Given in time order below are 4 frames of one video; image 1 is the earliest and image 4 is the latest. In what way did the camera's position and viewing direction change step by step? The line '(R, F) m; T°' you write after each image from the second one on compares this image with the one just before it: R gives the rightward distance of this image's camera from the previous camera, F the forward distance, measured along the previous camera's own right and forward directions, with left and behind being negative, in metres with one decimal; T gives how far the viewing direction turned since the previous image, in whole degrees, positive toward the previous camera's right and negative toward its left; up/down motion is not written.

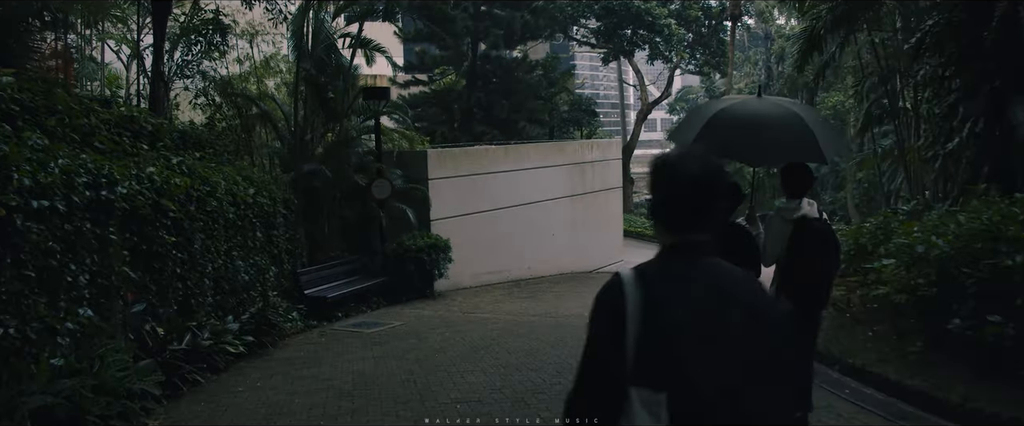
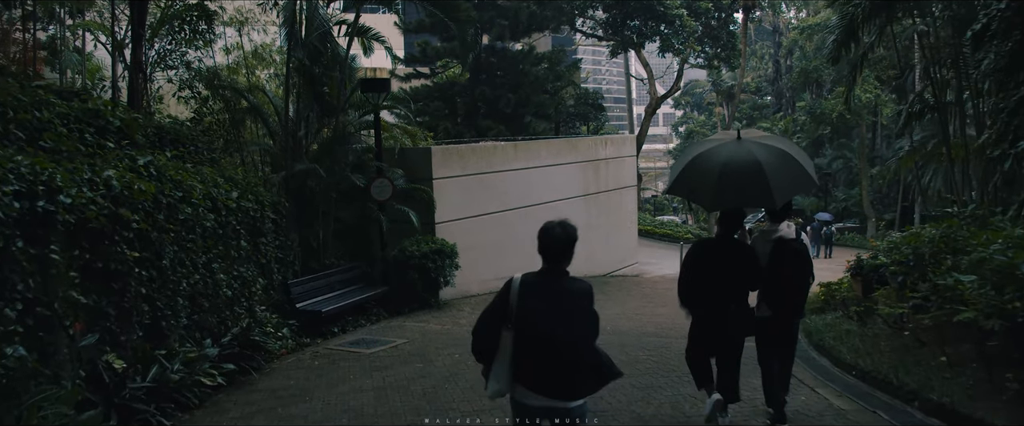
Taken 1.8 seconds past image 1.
(-0.2, +1.1) m; 0°
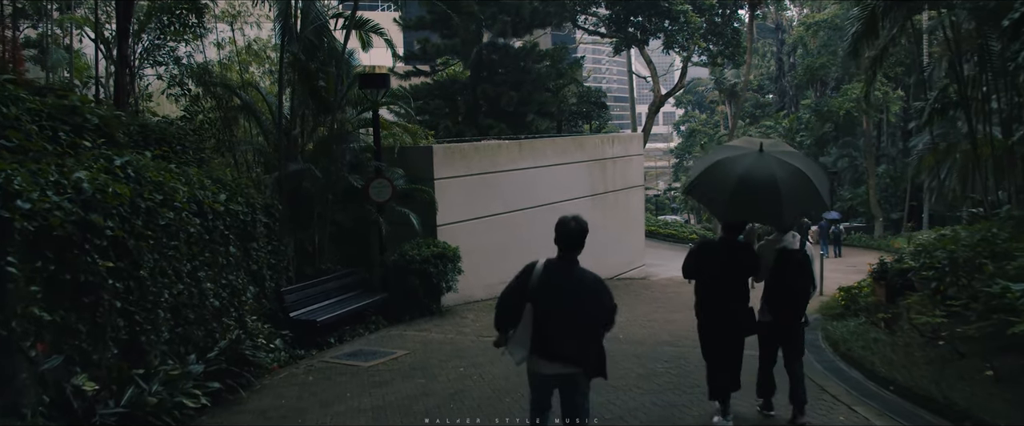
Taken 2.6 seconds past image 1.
(-0.1, +0.6) m; 0°
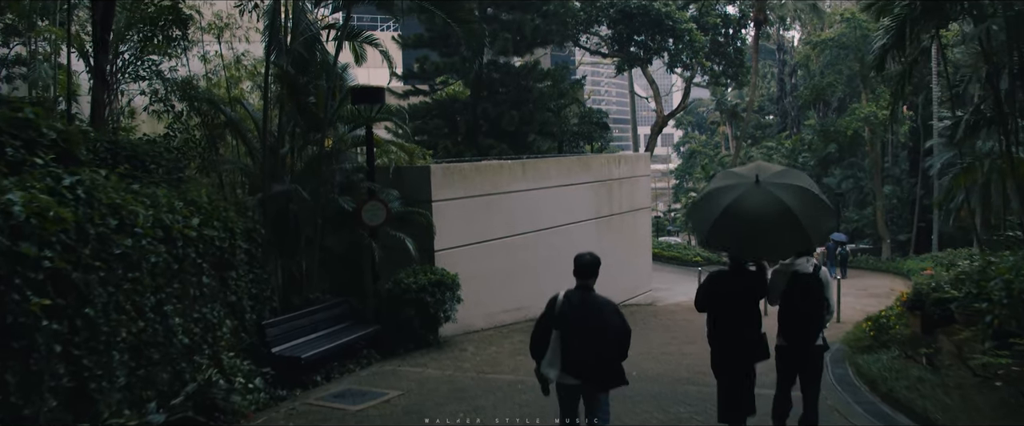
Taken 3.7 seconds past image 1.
(-0.1, +0.8) m; 0°
